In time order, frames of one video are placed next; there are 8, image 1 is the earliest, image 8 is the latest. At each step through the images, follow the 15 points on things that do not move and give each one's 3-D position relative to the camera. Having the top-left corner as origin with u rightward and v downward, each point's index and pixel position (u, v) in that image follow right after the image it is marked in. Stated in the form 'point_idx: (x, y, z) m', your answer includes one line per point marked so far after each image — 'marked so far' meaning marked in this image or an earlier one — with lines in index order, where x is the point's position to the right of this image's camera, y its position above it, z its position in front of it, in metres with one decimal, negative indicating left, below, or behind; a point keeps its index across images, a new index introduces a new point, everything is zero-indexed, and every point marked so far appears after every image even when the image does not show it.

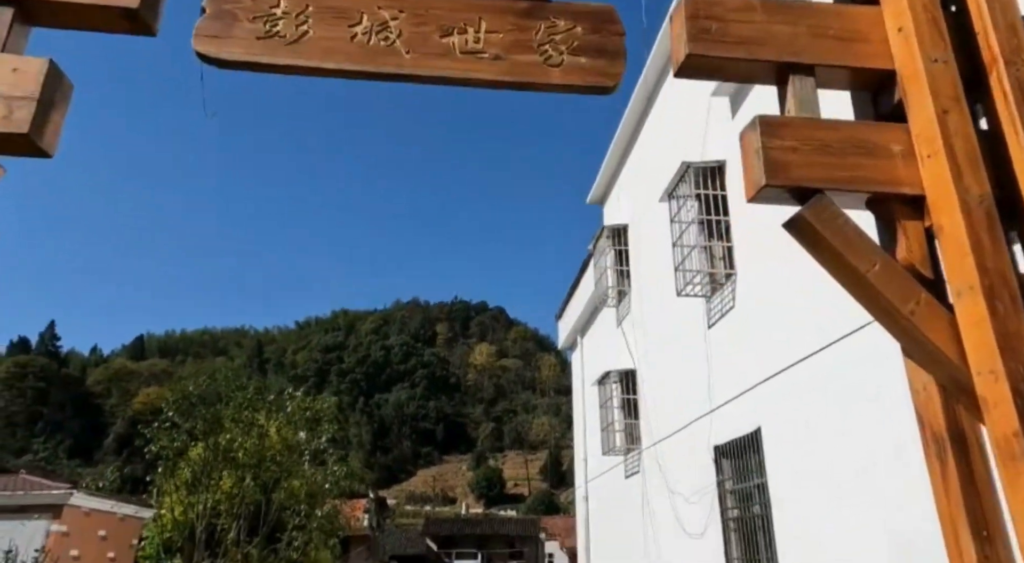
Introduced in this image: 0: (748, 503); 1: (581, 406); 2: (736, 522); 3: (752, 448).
0: (+2.3, -2.2, +7.2) m
1: (+1.3, -2.4, +14.6) m
2: (+2.3, -2.4, +7.5) m
3: (+2.3, -1.6, +7.2) m
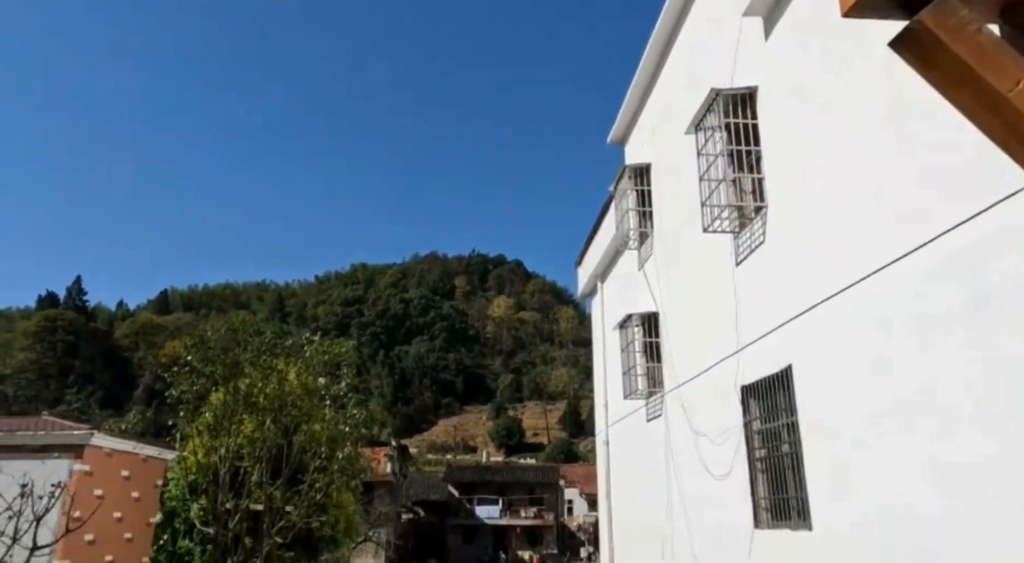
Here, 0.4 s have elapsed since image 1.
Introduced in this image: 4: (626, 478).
0: (+2.5, -1.5, +7.0) m
1: (+1.7, -1.3, +14.5) m
2: (+2.5, -1.8, +7.3) m
3: (+2.5, -1.0, +7.0) m
4: (+2.0, -3.5, +13.0) m
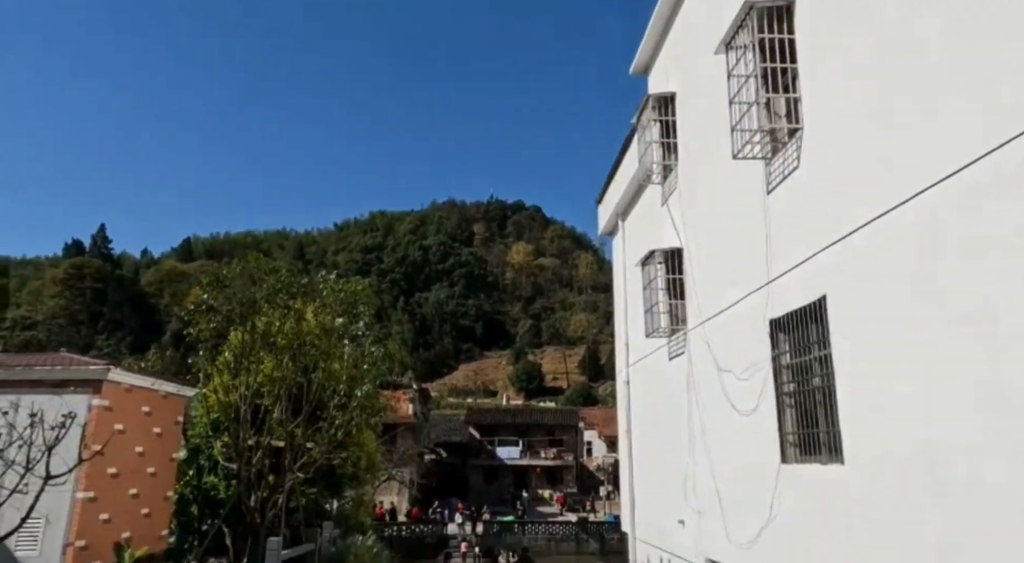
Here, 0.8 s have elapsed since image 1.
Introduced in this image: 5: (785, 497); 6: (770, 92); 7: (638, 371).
0: (+2.7, -0.9, +6.8) m
1: (+2.1, -0.1, +14.2) m
2: (+2.7, -1.1, +7.1) m
3: (+2.7, -0.3, +6.7) m
4: (+2.4, -2.4, +12.9) m
5: (+2.7, -2.1, +7.2) m
6: (+2.4, +1.8, +6.9) m
7: (+2.3, -1.6, +13.4) m
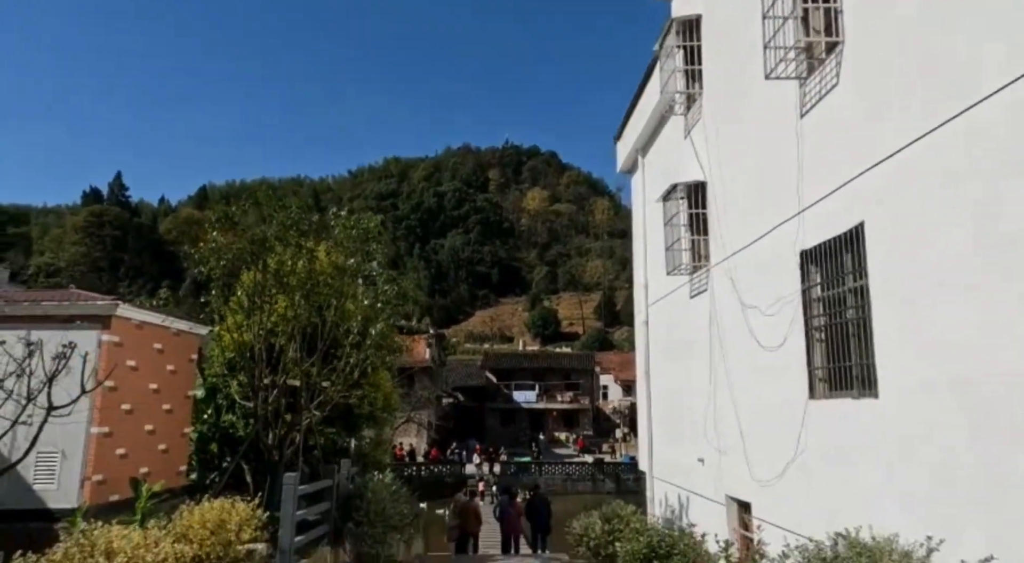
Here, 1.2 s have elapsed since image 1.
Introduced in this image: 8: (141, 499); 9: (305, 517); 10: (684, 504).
0: (+2.9, -0.2, +6.5) m
1: (+2.4, +1.0, +13.9) m
2: (+2.9, -0.5, +6.8) m
3: (+2.9, +0.3, +6.3) m
4: (+2.7, -1.3, +12.7) m
5: (+2.9, -1.4, +7.0) m
6: (+2.6, +2.4, +6.5) m
7: (+2.6, -0.5, +13.1) m
8: (-3.9, -2.2, +7.6) m
9: (-2.4, -2.8, +8.6) m
10: (+2.8, -3.6, +11.8) m
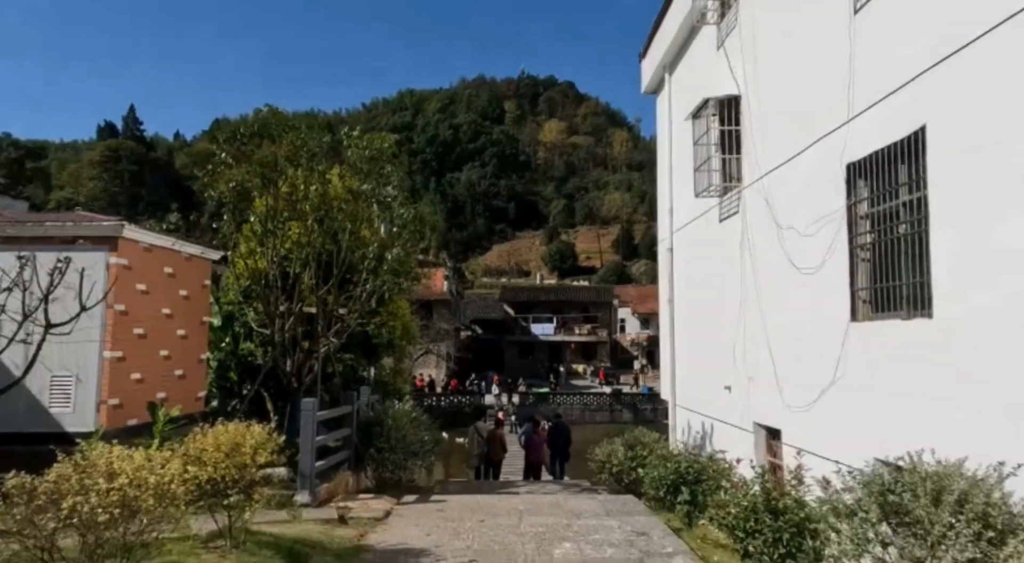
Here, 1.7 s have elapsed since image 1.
0: (+3.1, +0.5, +6.0) m
1: (+2.8, +2.4, +13.3) m
2: (+3.1, +0.3, +6.3) m
3: (+3.1, +1.0, +5.8) m
4: (+3.0, 0.0, +12.3) m
5: (+3.1, -0.7, +6.7) m
6: (+2.8, +3.1, +5.8) m
7: (+3.0, +0.8, +12.6) m
8: (-3.6, -1.4, +7.5) m
9: (-2.2, -1.9, +8.5) m
10: (+3.1, -2.4, +11.7) m
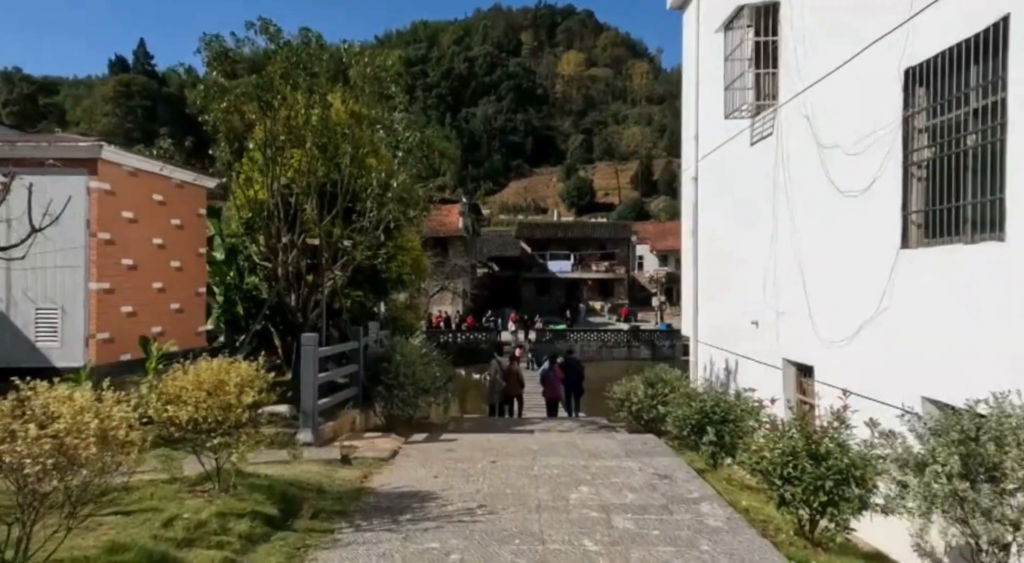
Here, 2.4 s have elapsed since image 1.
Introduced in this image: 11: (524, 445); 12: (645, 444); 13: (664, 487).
0: (+3.2, +1.0, +5.3) m
1: (+3.1, +3.6, +12.4) m
2: (+3.2, +0.9, +5.6) m
3: (+3.2, +1.5, +5.1) m
4: (+3.3, +1.1, +11.6) m
5: (+3.2, 0.0, +6.0) m
6: (+2.9, +3.7, +4.8) m
7: (+3.2, +1.9, +11.9) m
8: (-3.5, -0.7, +7.1) m
9: (-2.0, -1.1, +8.1) m
10: (+3.4, -1.3, +11.2) m
11: (+0.1, -1.7, +7.5) m
12: (+1.4, -1.7, +7.5) m
13: (+1.2, -1.6, +5.7) m
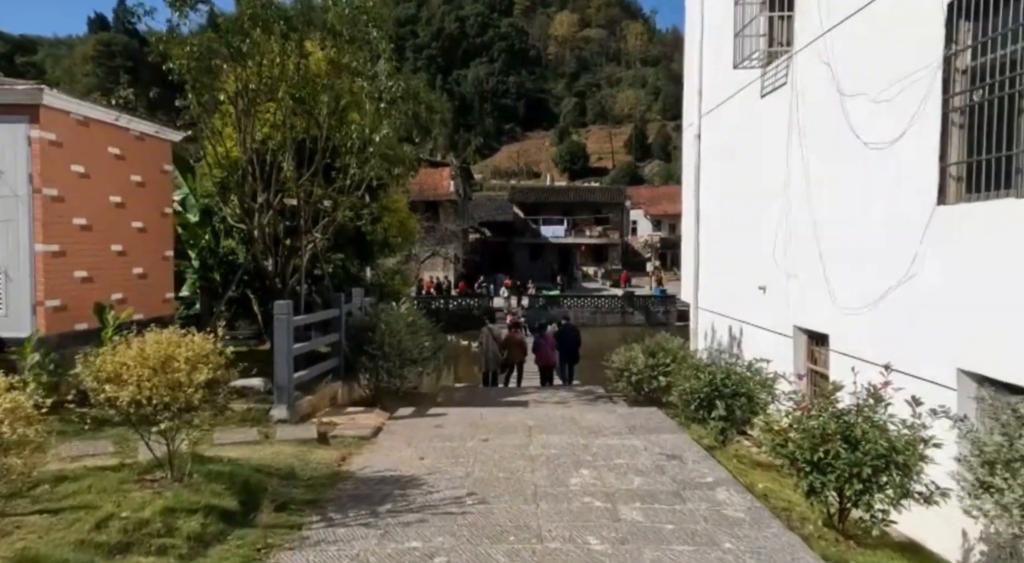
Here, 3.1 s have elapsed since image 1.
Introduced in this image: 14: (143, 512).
0: (+3.1, +1.3, +4.7) m
1: (+2.9, +4.2, +11.6) m
2: (+3.1, +1.2, +5.0) m
3: (+3.1, +1.8, +4.4) m
4: (+3.1, +1.7, +11.0) m
5: (+3.2, +0.2, +5.5) m
6: (+2.8, +3.9, +4.1) m
7: (+3.1, +2.5, +11.2) m
8: (-3.5, -0.4, +6.5) m
9: (-2.1, -0.7, +7.5) m
10: (+3.3, -0.8, +10.6) m
11: (+0.1, -1.3, +6.9) m
12: (+1.3, -1.3, +7.0) m
13: (+1.1, -1.3, +5.1) m
14: (-1.8, -1.1, +3.6) m
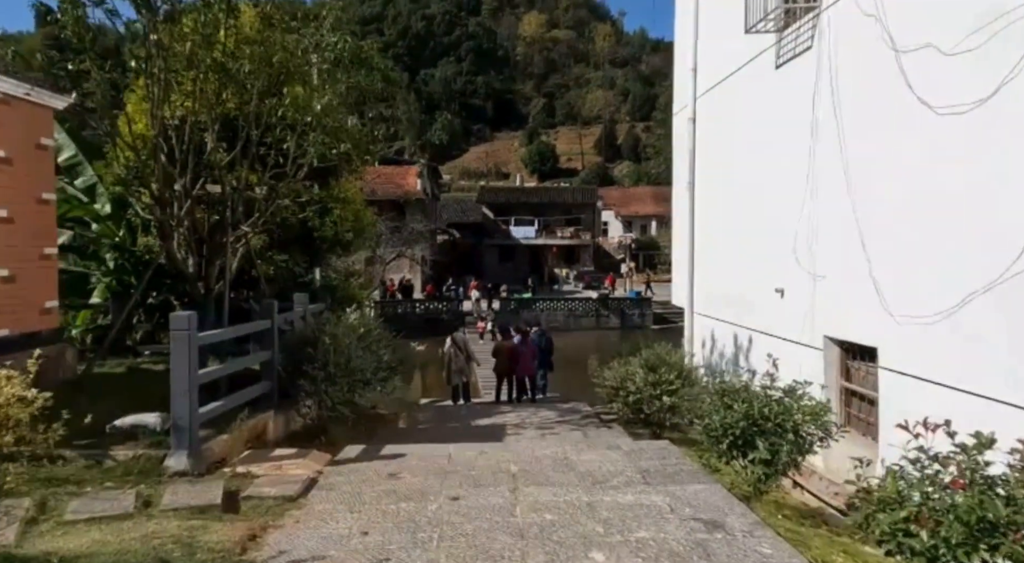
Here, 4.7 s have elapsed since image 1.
0: (+3.0, +1.3, +3.2) m
1: (+2.5, +4.1, +10.2) m
2: (+3.0, +1.2, +3.6) m
3: (+3.0, +1.8, +3.0) m
4: (+2.8, +1.6, +9.5) m
5: (+3.0, +0.2, +4.0) m
6: (+2.8, +3.9, +2.6) m
7: (+2.7, +2.5, +9.8) m
8: (-3.7, -0.4, +4.7) m
9: (-2.3, -0.7, +5.8) m
10: (+2.9, -0.8, +9.2) m
11: (-0.1, -1.3, +5.4) m
12: (+1.1, -1.3, +5.5) m
13: (+1.0, -1.3, +3.6) m
14: (-1.8, -1.1, +2.0) m
